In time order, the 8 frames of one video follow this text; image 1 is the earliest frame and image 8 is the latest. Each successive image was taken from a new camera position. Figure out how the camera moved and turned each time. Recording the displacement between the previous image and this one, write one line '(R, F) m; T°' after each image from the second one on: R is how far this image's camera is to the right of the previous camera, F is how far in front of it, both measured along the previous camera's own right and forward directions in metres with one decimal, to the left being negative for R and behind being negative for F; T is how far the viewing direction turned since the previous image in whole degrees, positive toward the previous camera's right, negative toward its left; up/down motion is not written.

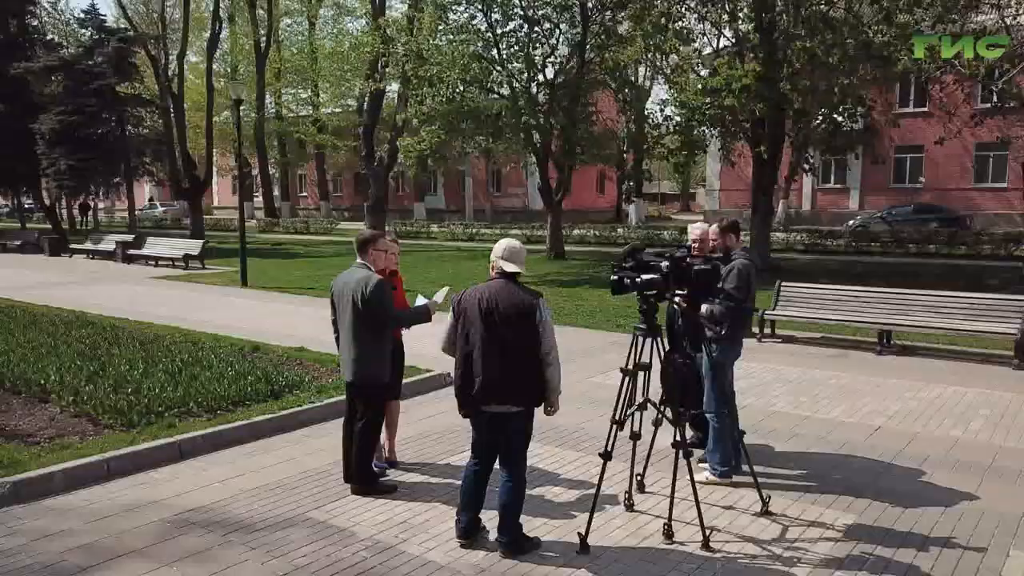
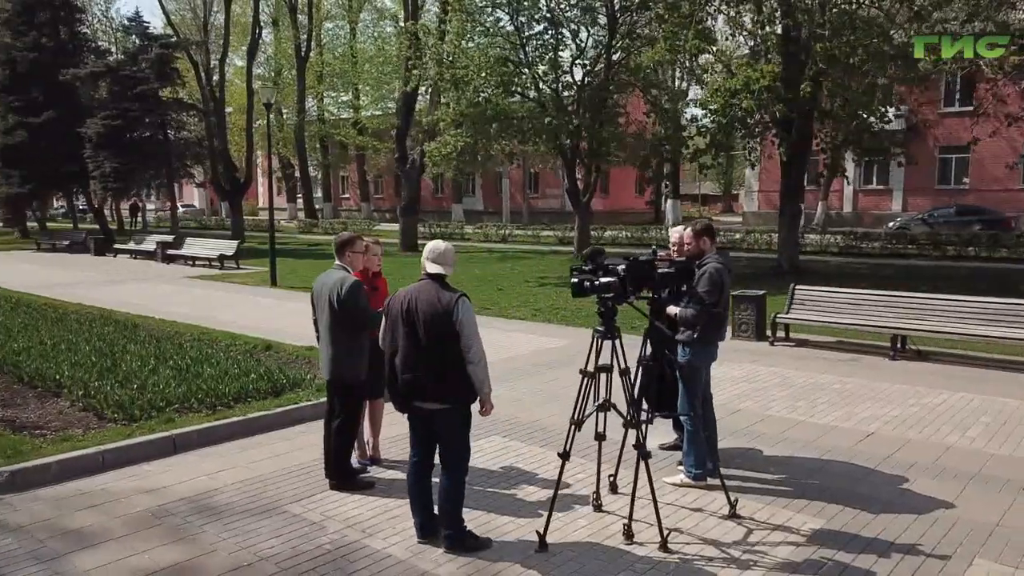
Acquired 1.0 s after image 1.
(+0.5, -0.1) m; -3°
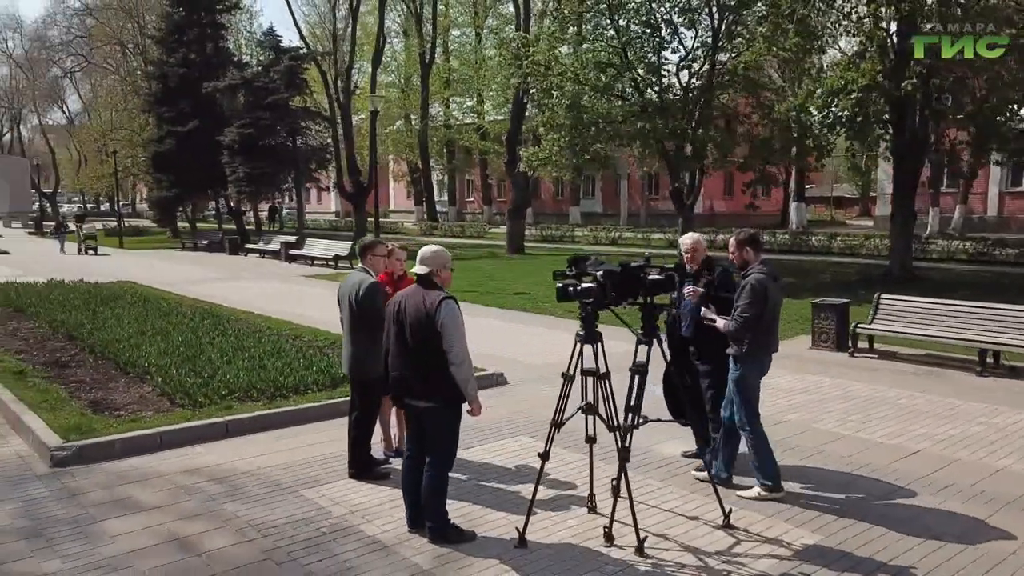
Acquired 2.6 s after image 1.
(+0.9, -0.1) m; -9°
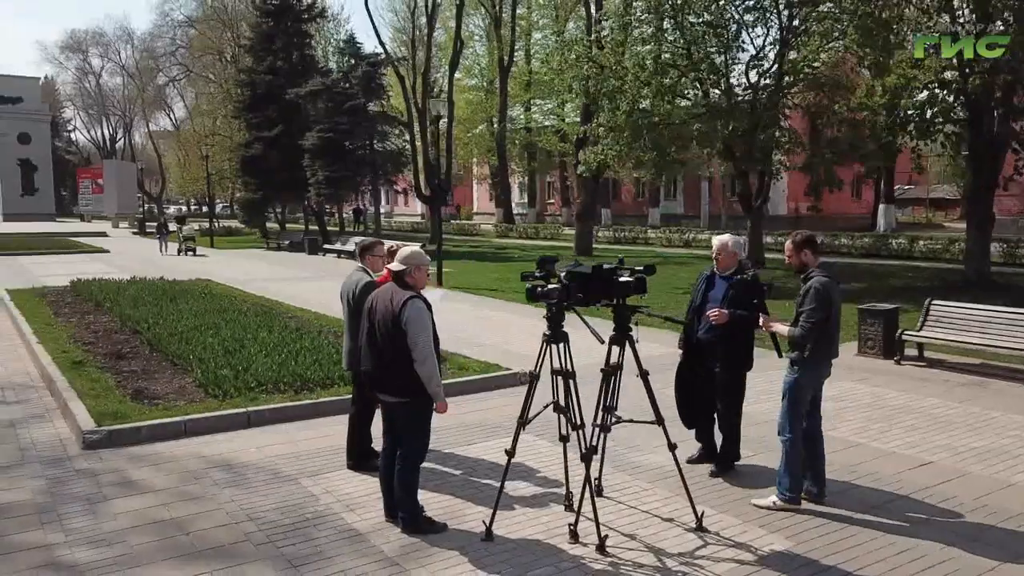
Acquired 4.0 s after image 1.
(+0.7, -0.1) m; -6°
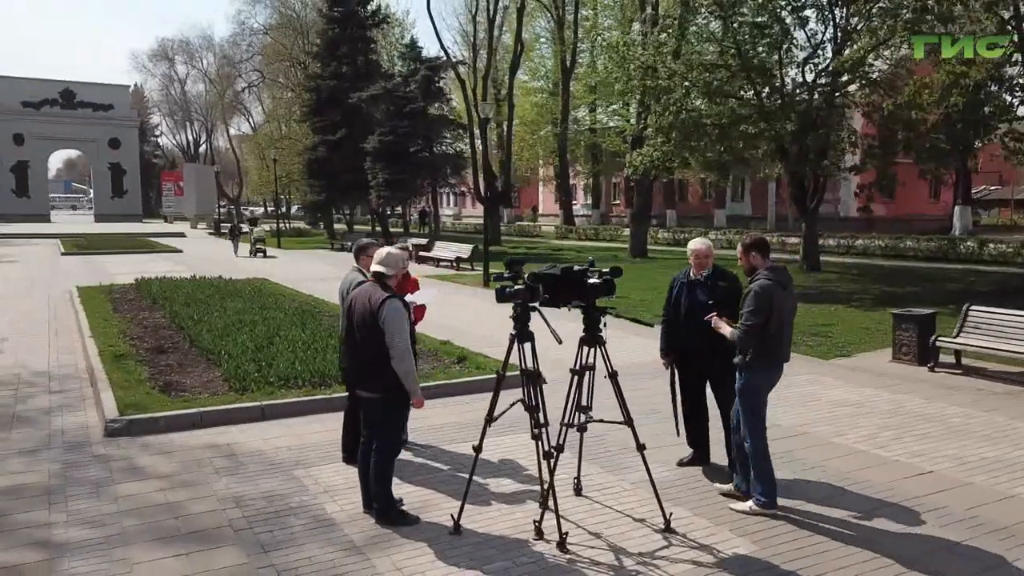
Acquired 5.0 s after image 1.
(+0.6, -0.1) m; -5°
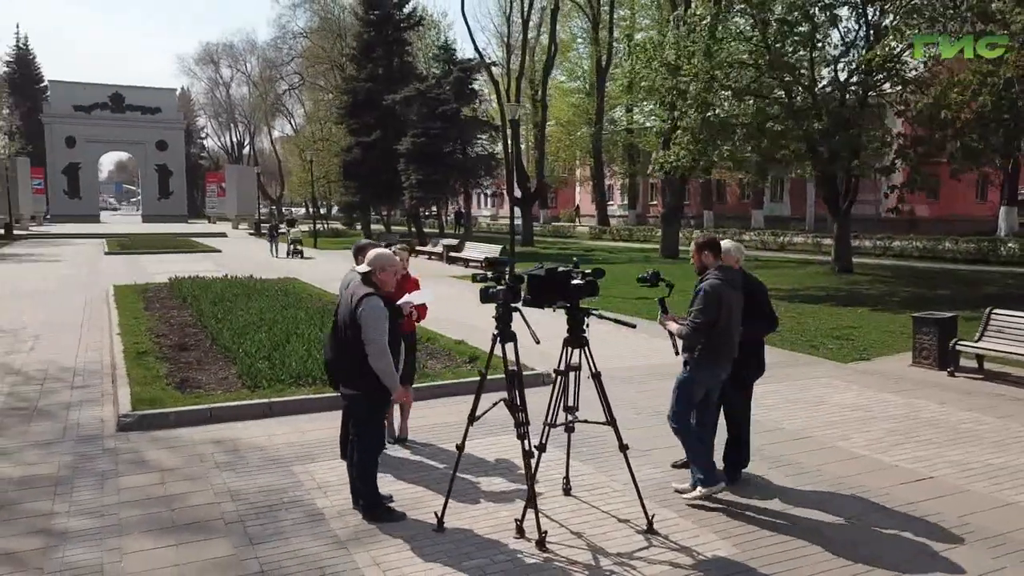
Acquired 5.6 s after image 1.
(+0.4, 0.0) m; -3°
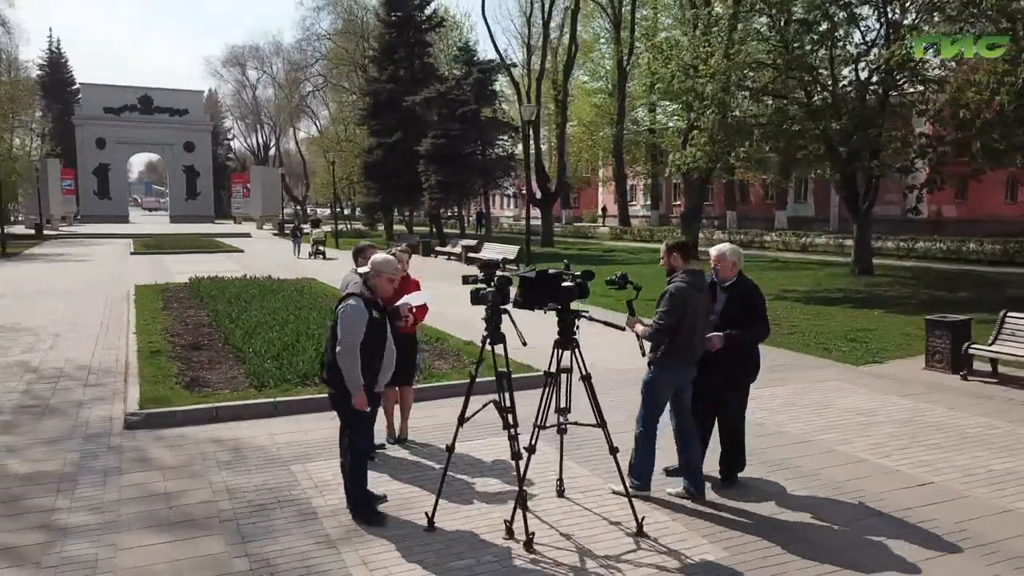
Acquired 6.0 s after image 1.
(+0.2, 0.0) m; -2°
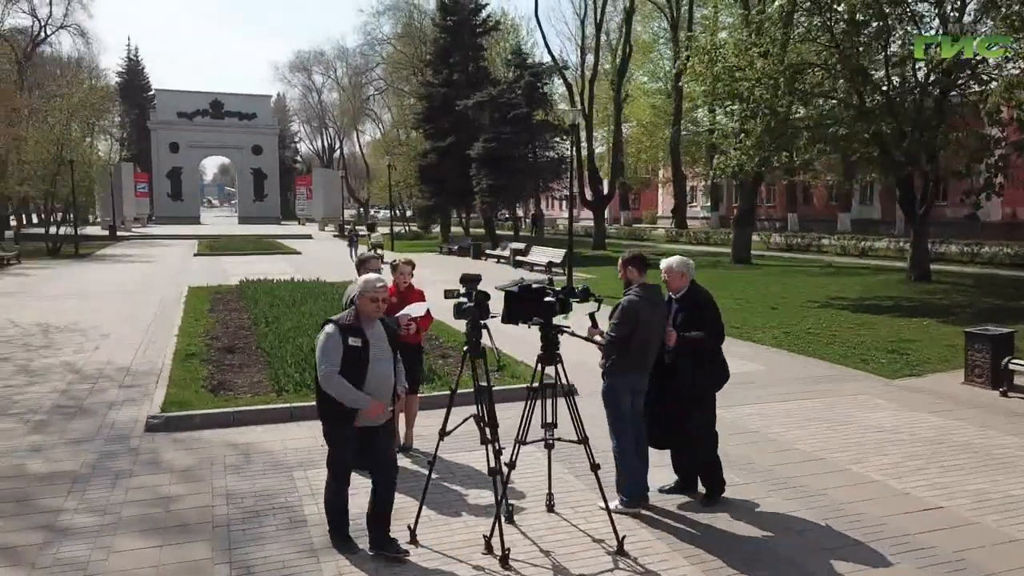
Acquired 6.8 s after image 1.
(+0.5, 0.0) m; -4°
